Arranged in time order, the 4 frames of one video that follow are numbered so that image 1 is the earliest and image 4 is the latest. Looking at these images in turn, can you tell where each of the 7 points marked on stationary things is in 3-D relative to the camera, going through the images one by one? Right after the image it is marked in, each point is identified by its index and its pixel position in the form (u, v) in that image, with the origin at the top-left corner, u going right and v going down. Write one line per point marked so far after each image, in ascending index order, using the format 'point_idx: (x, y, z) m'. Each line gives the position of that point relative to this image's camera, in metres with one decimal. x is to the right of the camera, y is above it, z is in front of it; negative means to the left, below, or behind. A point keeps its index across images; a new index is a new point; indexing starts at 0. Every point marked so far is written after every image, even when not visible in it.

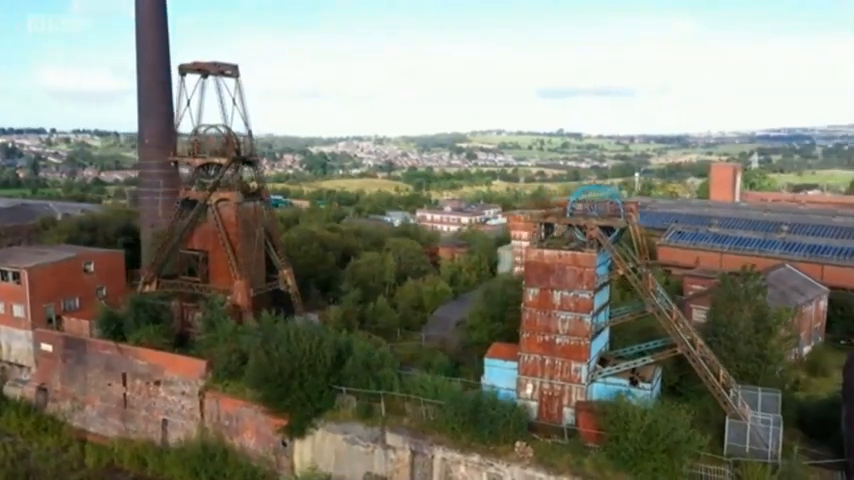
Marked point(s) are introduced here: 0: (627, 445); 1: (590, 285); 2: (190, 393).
0: (+3.4, -3.5, +12.7) m
1: (+3.1, -0.9, +14.5) m
2: (-5.6, -3.6, +17.5) m
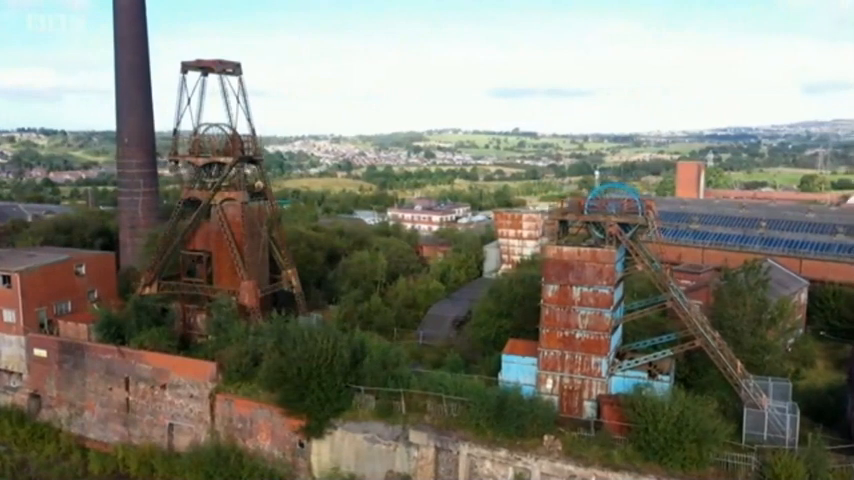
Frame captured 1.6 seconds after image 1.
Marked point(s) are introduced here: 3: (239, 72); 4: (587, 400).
0: (+4.0, -3.4, +13.0) m
1: (+3.6, -0.8, +14.8) m
2: (-5.3, -3.6, +17.3) m
3: (-4.7, +4.2, +18.5) m
4: (+3.2, -3.2, +15.0) m
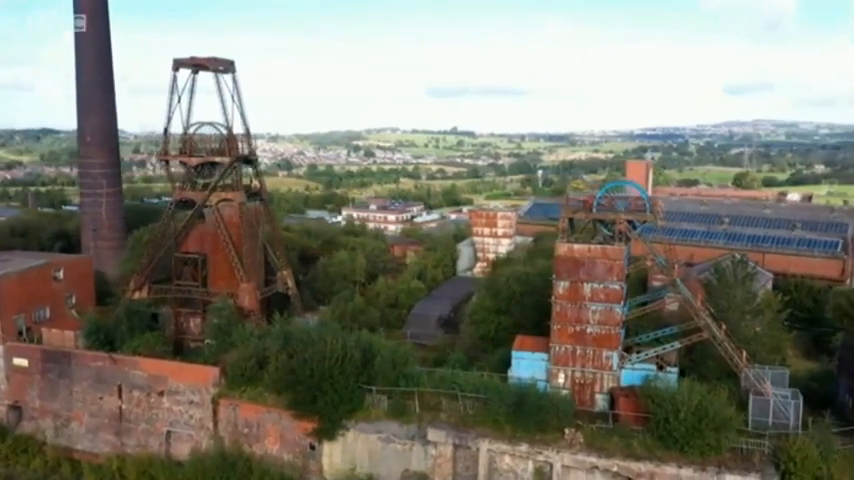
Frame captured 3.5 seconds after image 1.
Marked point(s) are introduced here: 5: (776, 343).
0: (+4.5, -3.3, +13.6) m
1: (+3.9, -0.7, +15.3) m
2: (-5.1, -3.6, +16.9) m
3: (-4.7, +4.1, +18.2) m
4: (+3.5, -3.2, +15.4) m
5: (+8.4, -2.5, +17.9) m
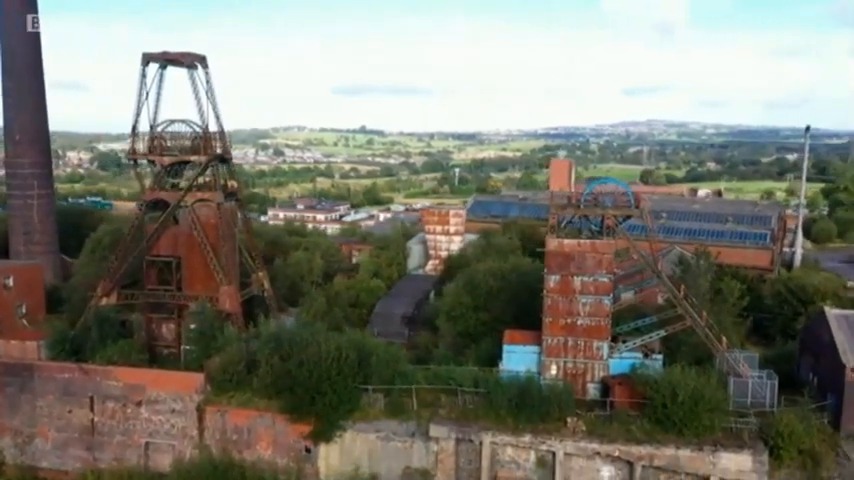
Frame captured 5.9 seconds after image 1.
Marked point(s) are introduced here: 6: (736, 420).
0: (+4.7, -3.2, +14.3) m
1: (+3.9, -0.6, +15.9) m
2: (-5.3, -3.7, +16.2) m
3: (-5.2, +4.1, +17.5) m
4: (+3.5, -3.0, +16.0) m
5: (+7.9, -2.3, +19.1) m
6: (+6.1, -3.5, +14.7) m
